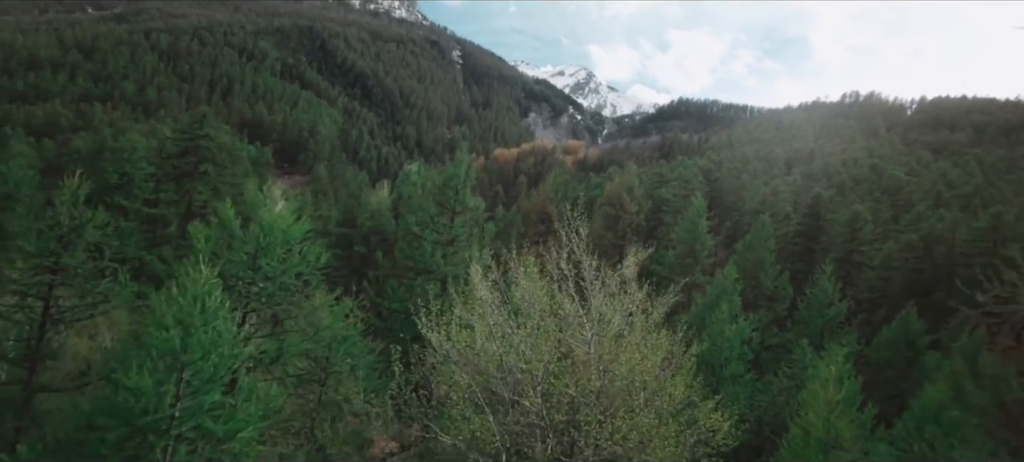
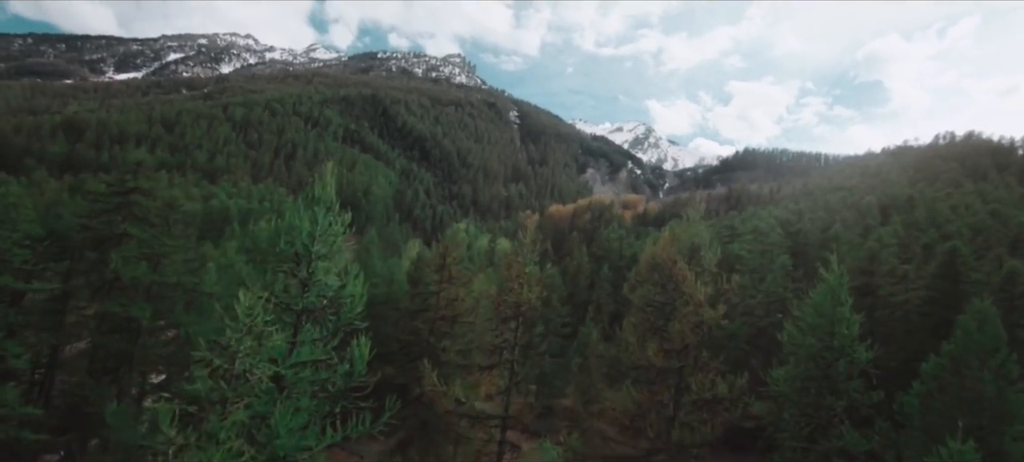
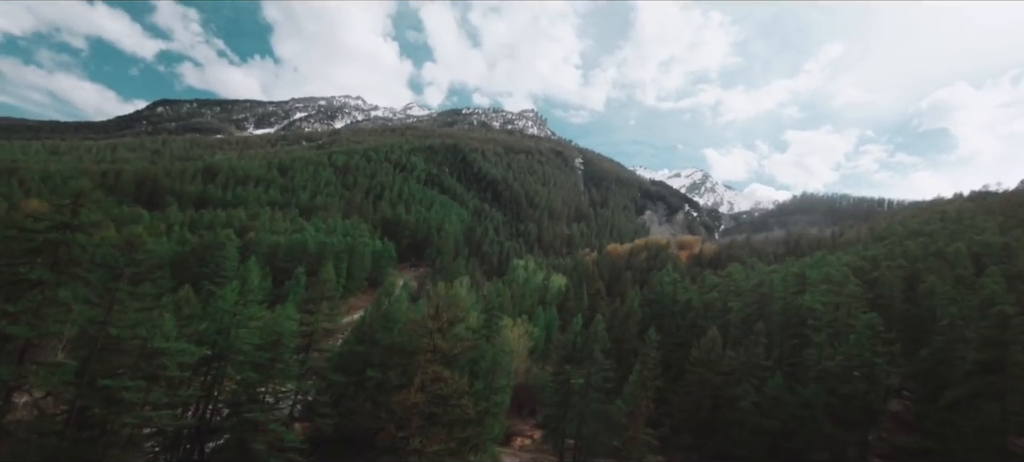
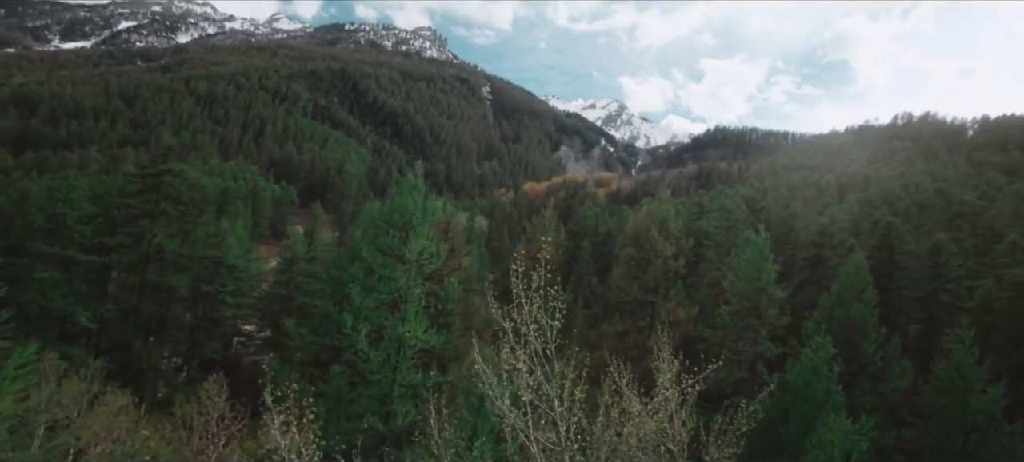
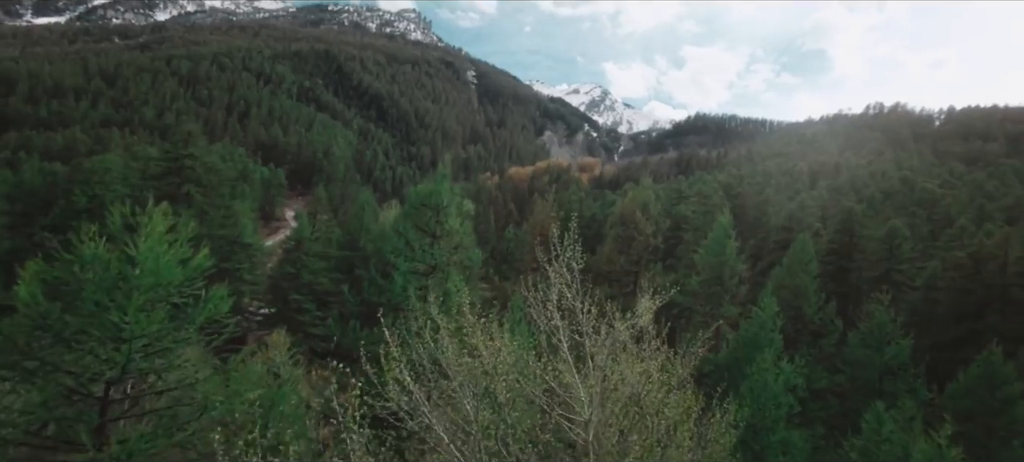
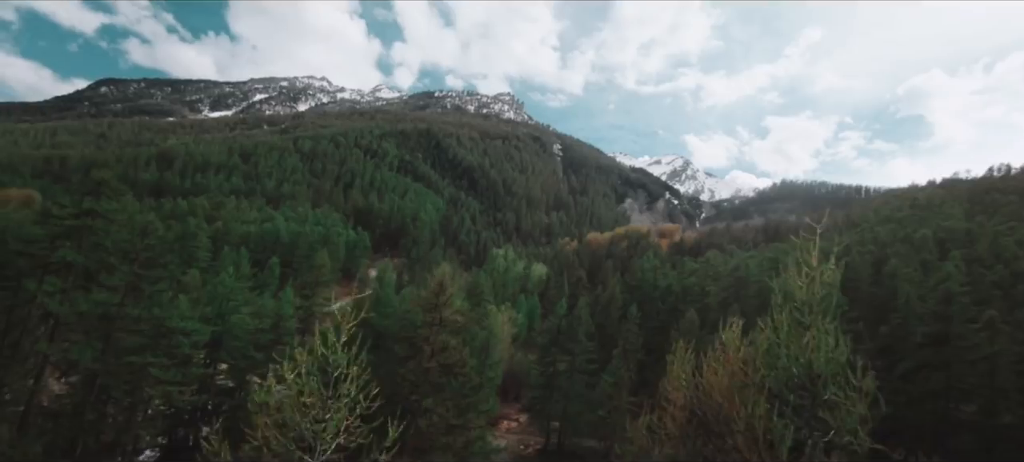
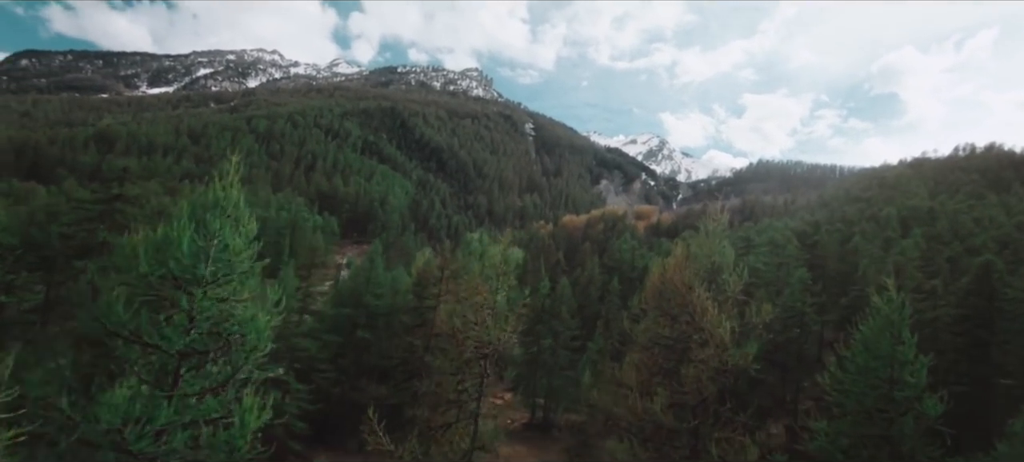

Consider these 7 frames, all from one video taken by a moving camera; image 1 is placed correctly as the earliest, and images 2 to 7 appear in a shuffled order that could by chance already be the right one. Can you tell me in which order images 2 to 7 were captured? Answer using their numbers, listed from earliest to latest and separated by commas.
5, 4, 2, 7, 6, 3
